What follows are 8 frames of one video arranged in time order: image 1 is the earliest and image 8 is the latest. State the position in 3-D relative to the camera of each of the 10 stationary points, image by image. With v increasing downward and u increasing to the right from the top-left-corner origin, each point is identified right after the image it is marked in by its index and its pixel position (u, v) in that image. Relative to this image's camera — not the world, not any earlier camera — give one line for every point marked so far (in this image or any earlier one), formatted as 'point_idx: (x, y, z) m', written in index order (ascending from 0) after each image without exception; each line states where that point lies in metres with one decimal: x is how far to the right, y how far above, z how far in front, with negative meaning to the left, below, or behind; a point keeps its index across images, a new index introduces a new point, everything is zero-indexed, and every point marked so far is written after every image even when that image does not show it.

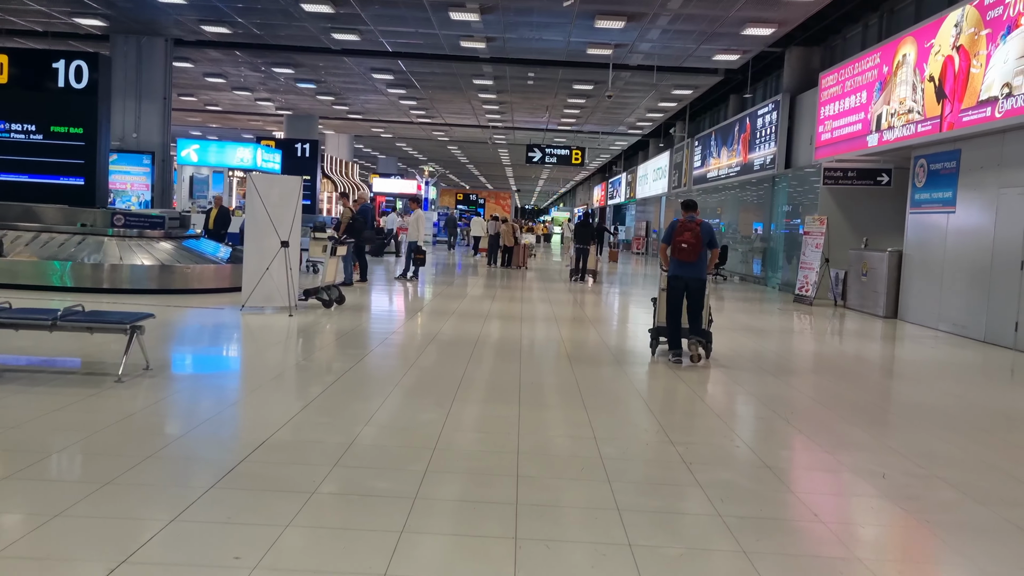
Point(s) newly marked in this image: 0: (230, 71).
0: (-5.8, +4.4, +18.2) m
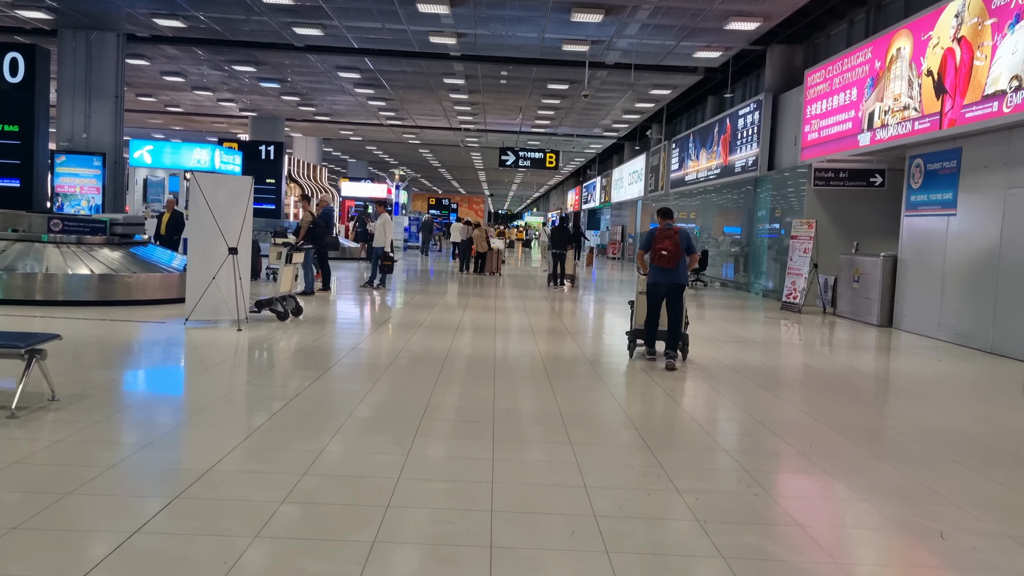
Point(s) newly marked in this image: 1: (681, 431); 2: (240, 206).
0: (-6.3, +4.3, +17.4) m
1: (+0.9, -0.8, +4.9) m
2: (-2.2, +0.7, +7.0) m
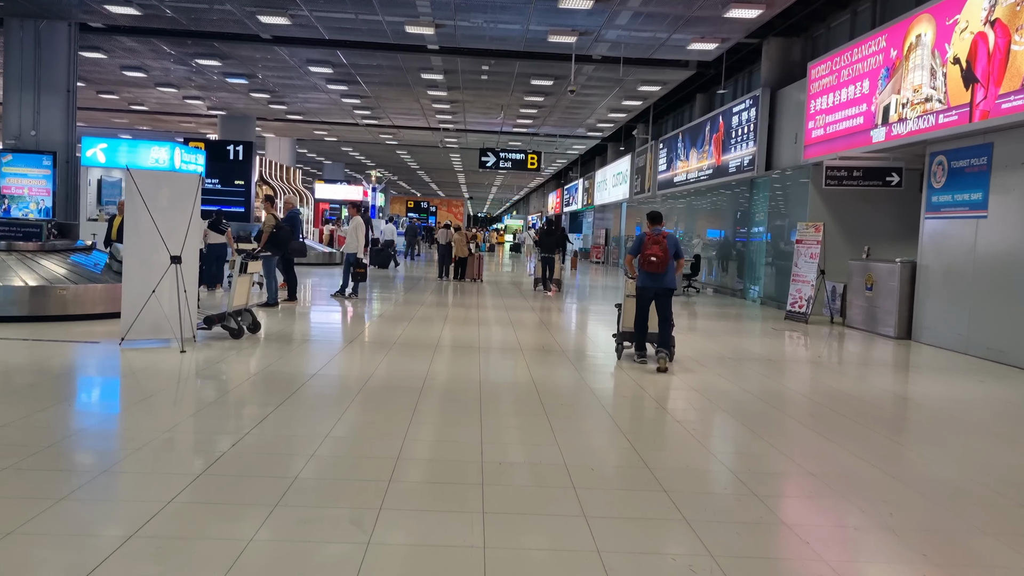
0: (-6.7, +4.1, +16.4) m
1: (+0.9, -0.9, +4.0) m
2: (-2.2, +0.6, +6.1) m
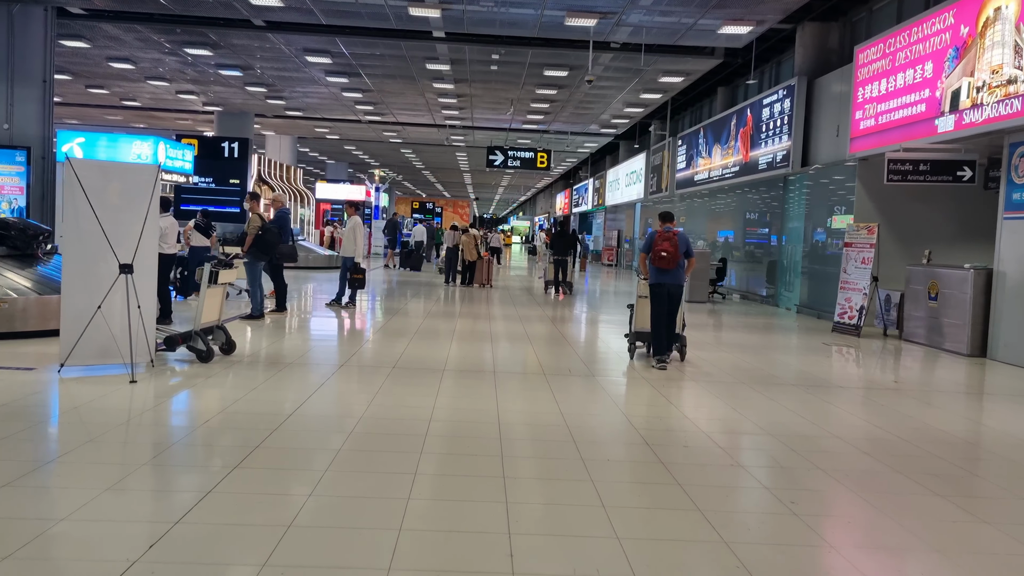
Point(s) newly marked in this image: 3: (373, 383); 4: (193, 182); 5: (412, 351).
0: (-6.5, +4.0, +15.4) m
1: (+1.0, -0.9, +3.0) m
2: (-2.1, +0.5, +5.1) m
3: (-0.9, -0.6, +5.8) m
4: (-6.7, +2.2, +18.6) m
5: (-0.8, -0.5, +7.5) m
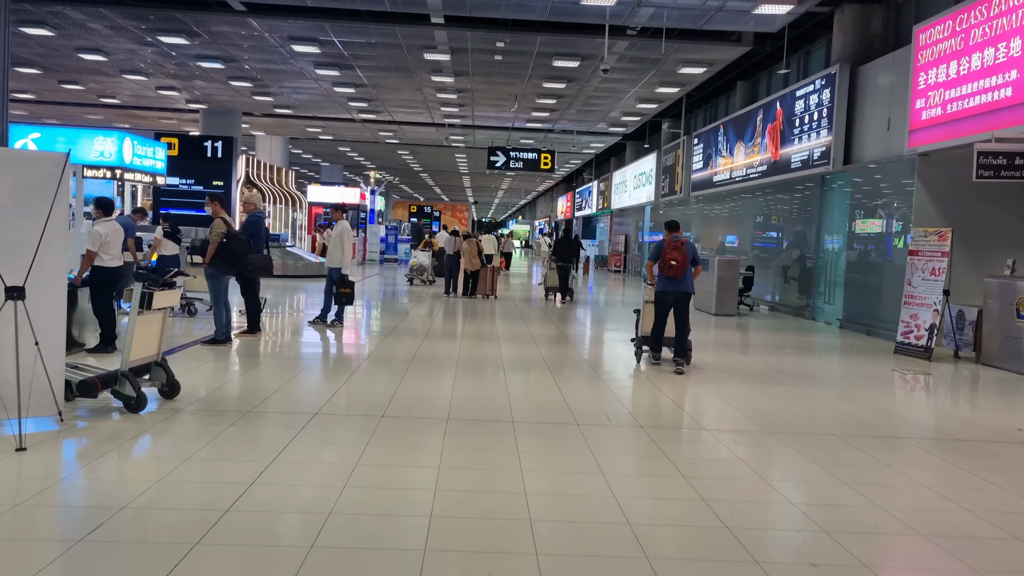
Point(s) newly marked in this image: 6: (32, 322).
0: (-6.4, +3.9, +14.1) m
1: (+1.1, -1.1, +1.7) m
2: (-2.0, +0.4, +3.8) m
3: (-0.8, -0.7, +4.5) m
4: (-6.6, +2.0, +17.3) m
5: (-0.7, -0.6, +6.2) m
6: (-2.0, -0.2, +3.8) m
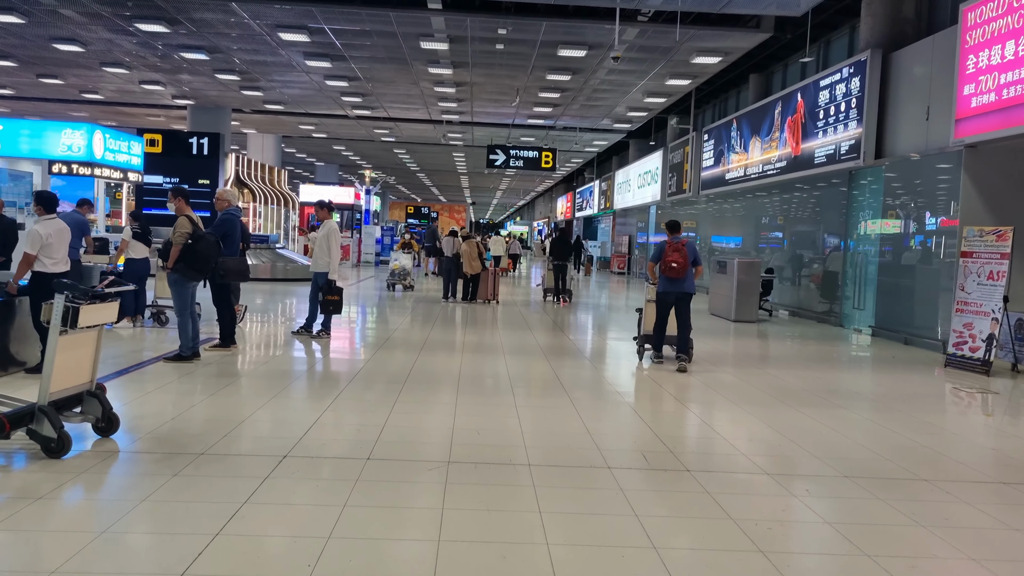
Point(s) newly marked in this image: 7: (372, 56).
0: (-6.3, +3.8, +13.3) m
1: (+1.2, -1.1, +0.9) m
2: (-1.9, +0.3, +3.0) m
3: (-0.7, -0.8, +3.7) m
4: (-6.6, +2.0, +16.5) m
5: (-0.7, -0.7, +5.4) m
6: (-2.0, -0.2, +3.0) m
7: (-2.2, +3.6, +13.8) m
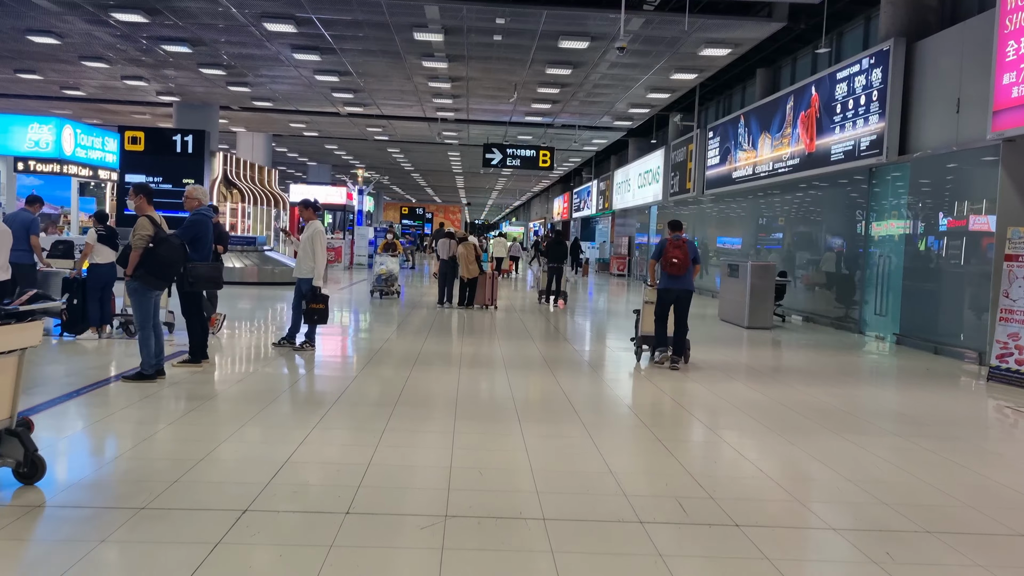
0: (-6.4, +3.7, +12.6) m
1: (+1.3, -1.1, +0.3) m
2: (-1.9, +0.3, +2.3) m
3: (-0.7, -0.8, +3.1) m
4: (-6.6, +1.9, +15.8) m
5: (-0.7, -0.8, +4.7) m
6: (-1.9, -0.3, +2.4) m
7: (-2.2, +3.5, +13.1) m
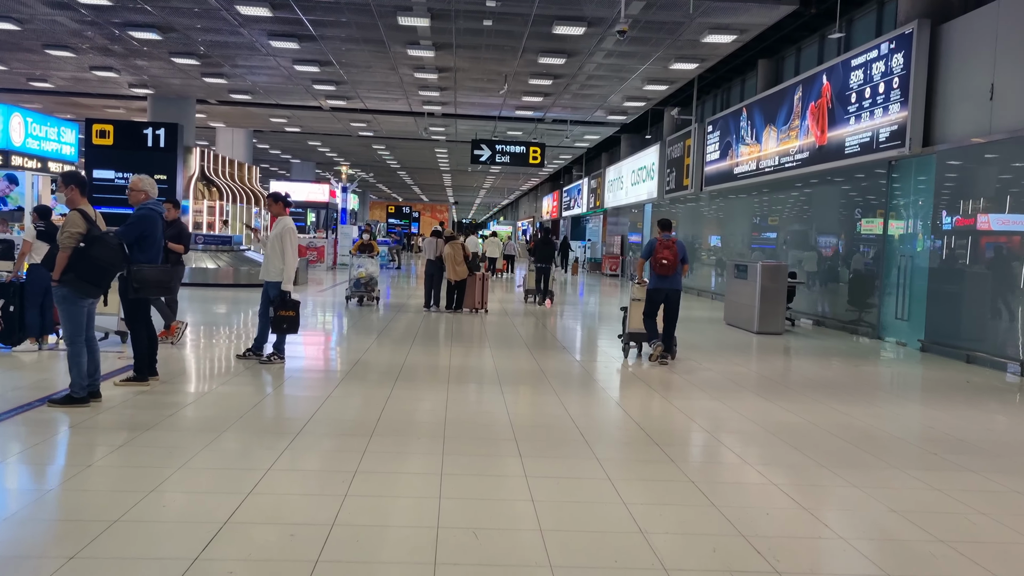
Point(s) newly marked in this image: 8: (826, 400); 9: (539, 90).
0: (-6.5, +3.7, +11.8) m
1: (+1.3, -1.2, -0.5) m
2: (-1.9, +0.2, +1.5) m
3: (-0.7, -0.9, +2.3) m
4: (-6.8, +1.9, +15.0) m
5: (-0.7, -0.8, +4.0) m
6: (-1.9, -0.3, +1.6) m
7: (-2.3, +3.5, +12.3) m
8: (+2.4, -0.8, +6.5) m
9: (+0.5, +3.6, +16.0) m
